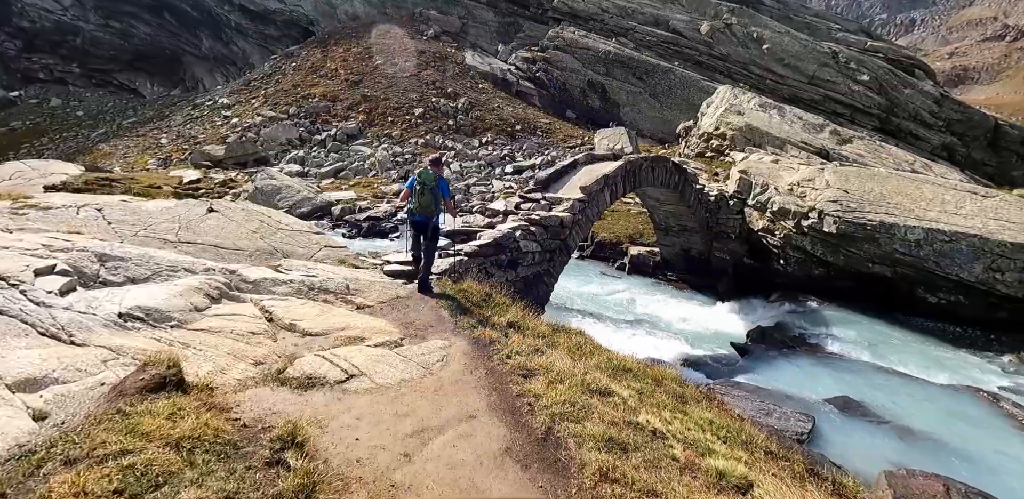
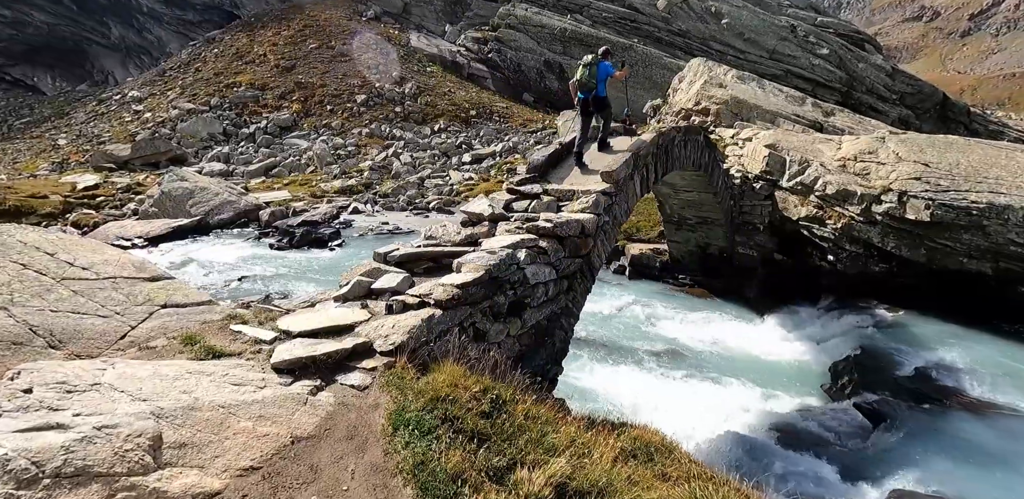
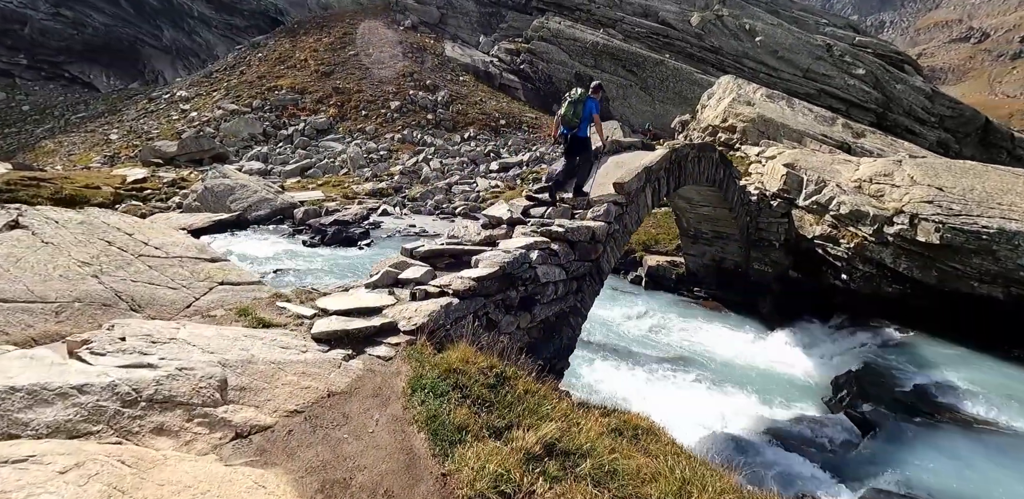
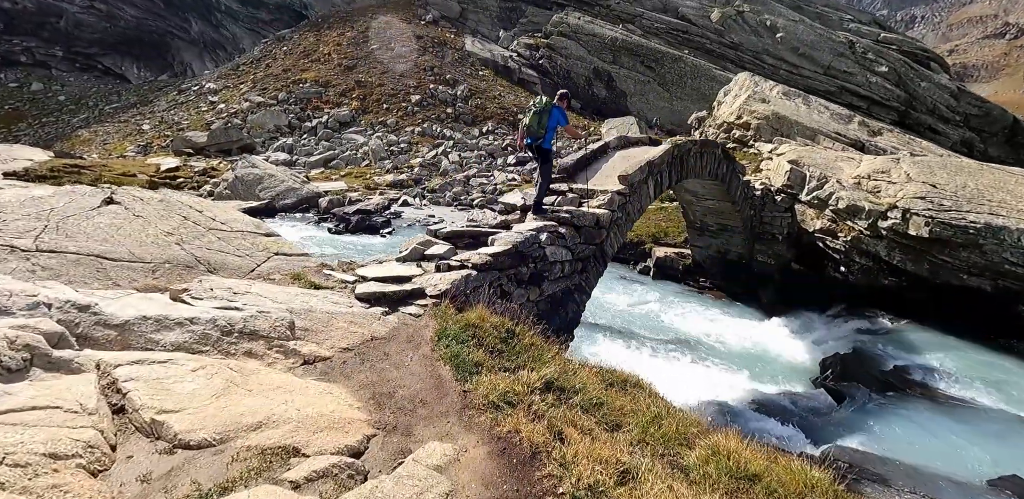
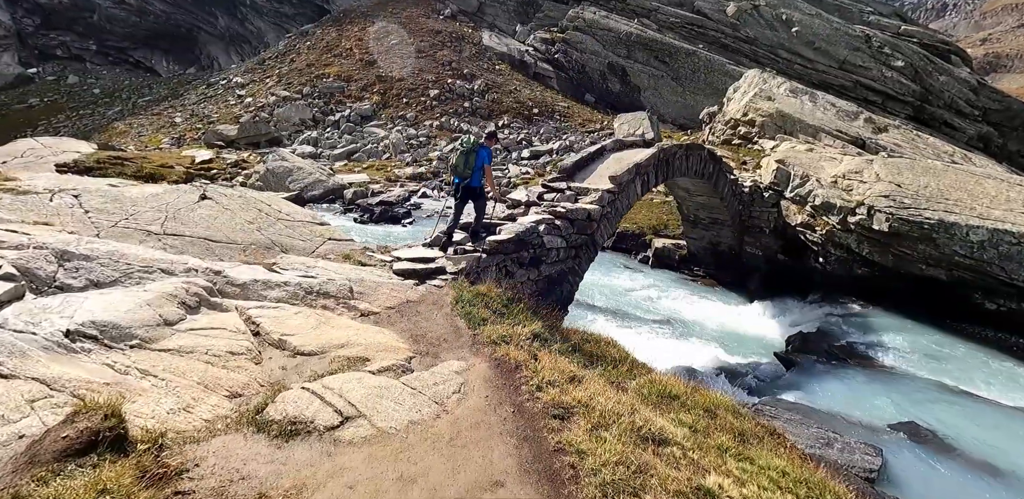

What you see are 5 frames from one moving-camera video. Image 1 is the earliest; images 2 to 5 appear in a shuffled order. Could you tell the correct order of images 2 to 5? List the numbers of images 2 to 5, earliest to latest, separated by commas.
5, 4, 3, 2
